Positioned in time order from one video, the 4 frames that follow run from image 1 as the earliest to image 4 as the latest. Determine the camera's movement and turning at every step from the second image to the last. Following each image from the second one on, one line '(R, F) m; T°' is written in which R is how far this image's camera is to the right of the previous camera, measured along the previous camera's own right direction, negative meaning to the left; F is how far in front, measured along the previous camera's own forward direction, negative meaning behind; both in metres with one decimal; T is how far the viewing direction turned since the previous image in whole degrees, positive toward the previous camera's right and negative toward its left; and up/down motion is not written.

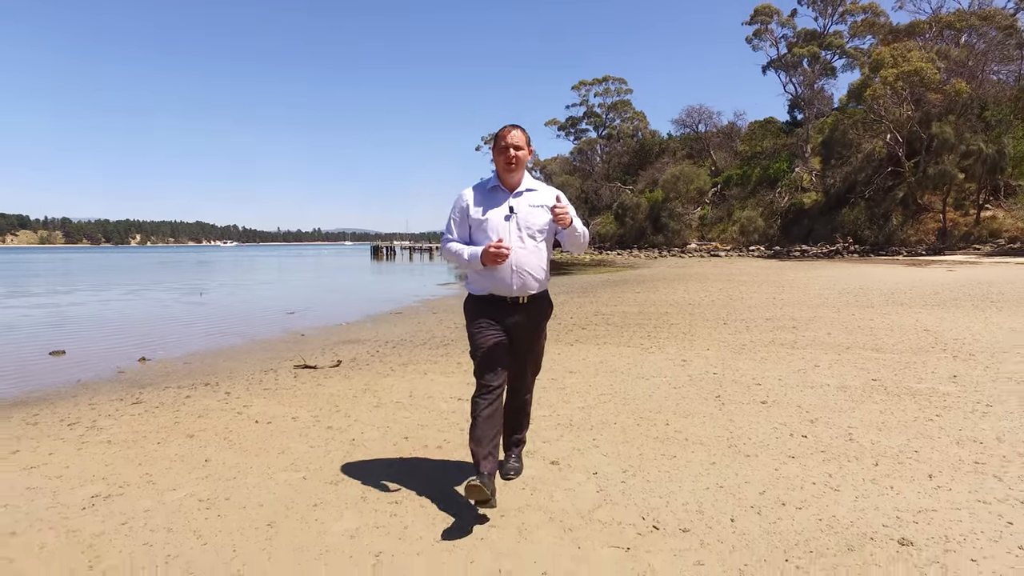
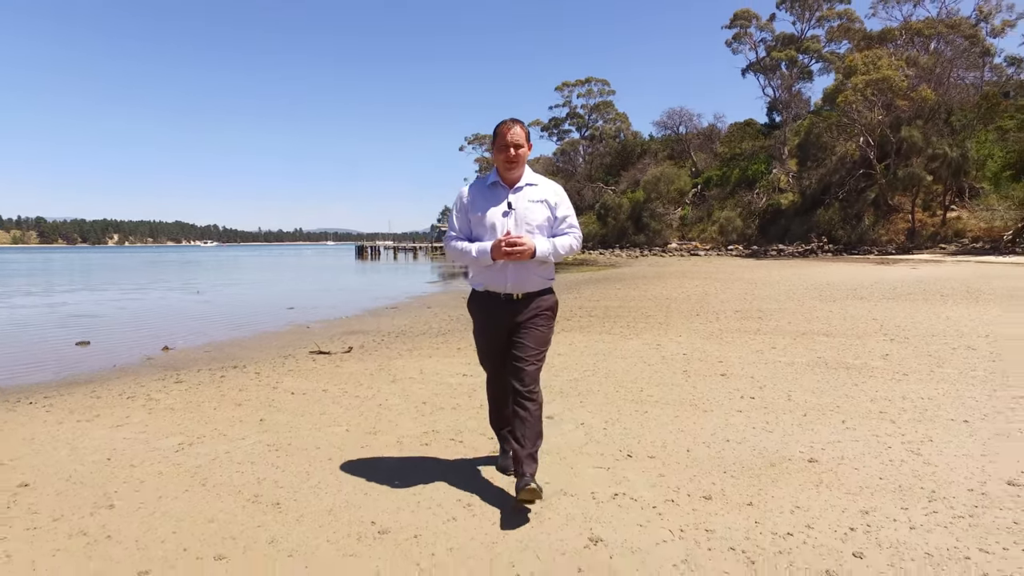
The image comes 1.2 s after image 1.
(-0.1, -0.9) m; +1°
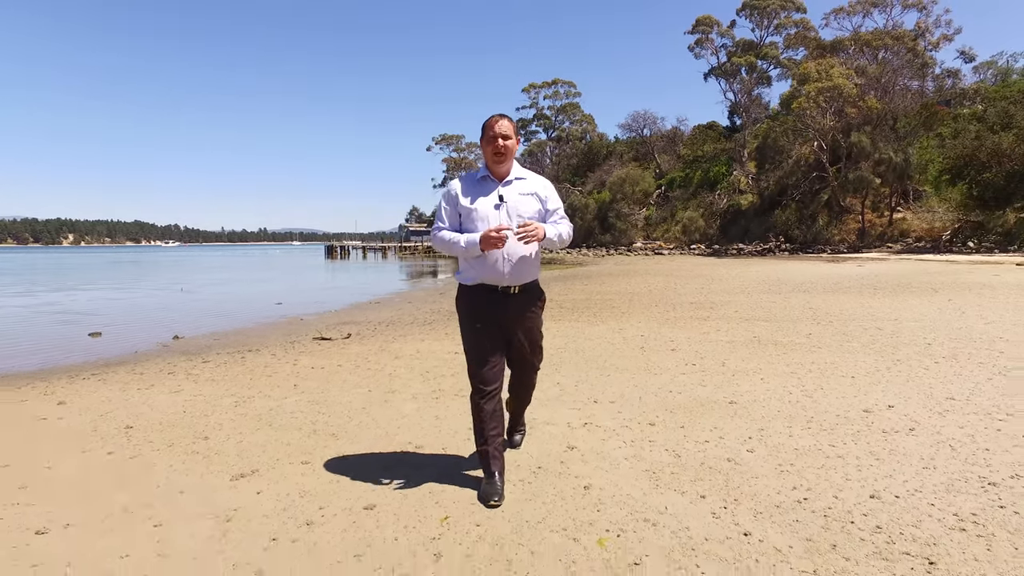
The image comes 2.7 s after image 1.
(-0.2, -1.1) m; +3°
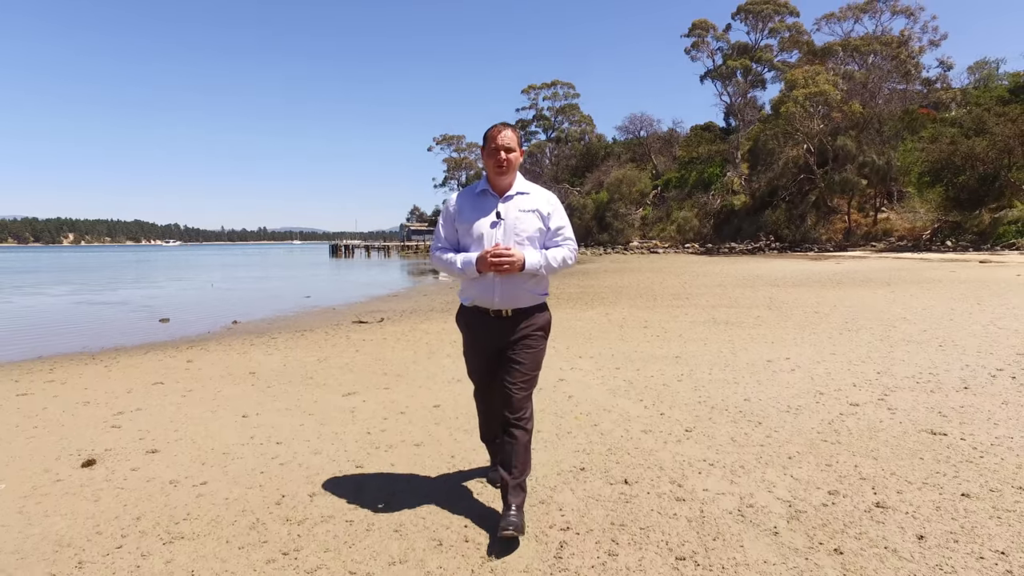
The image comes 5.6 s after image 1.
(-0.1, -1.9) m; 0°
